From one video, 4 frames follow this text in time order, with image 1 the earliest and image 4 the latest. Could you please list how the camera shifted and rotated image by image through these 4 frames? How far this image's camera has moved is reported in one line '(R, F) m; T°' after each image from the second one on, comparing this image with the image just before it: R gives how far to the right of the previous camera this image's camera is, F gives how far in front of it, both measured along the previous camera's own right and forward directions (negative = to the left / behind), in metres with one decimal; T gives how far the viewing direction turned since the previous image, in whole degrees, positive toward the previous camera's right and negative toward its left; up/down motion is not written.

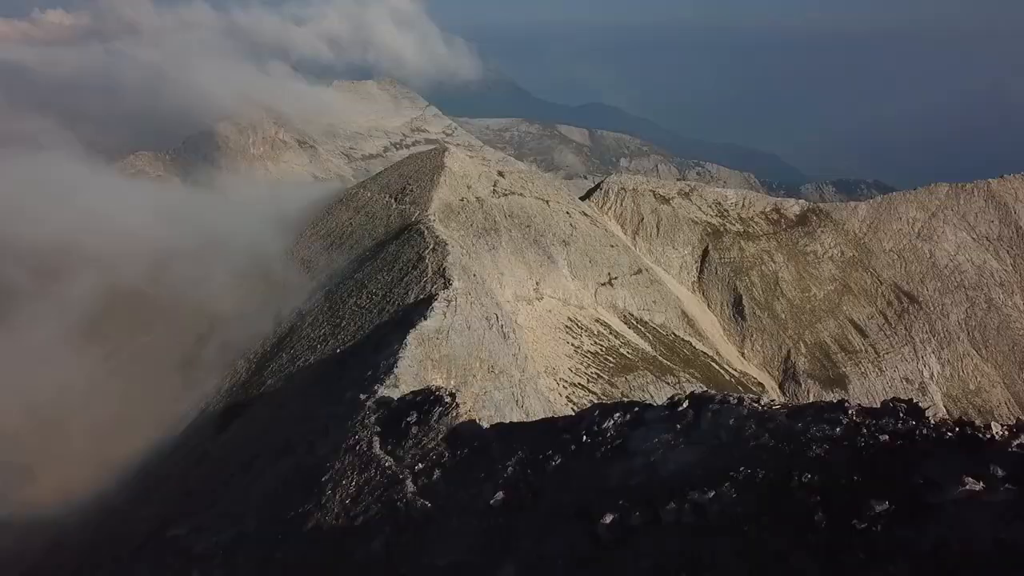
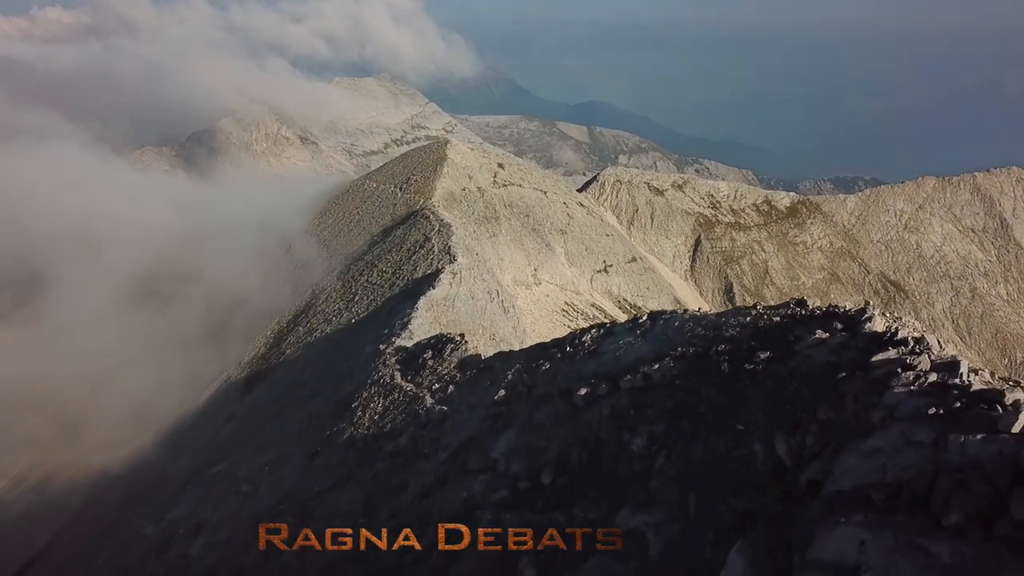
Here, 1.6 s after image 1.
(0.0, -3.5) m; 0°
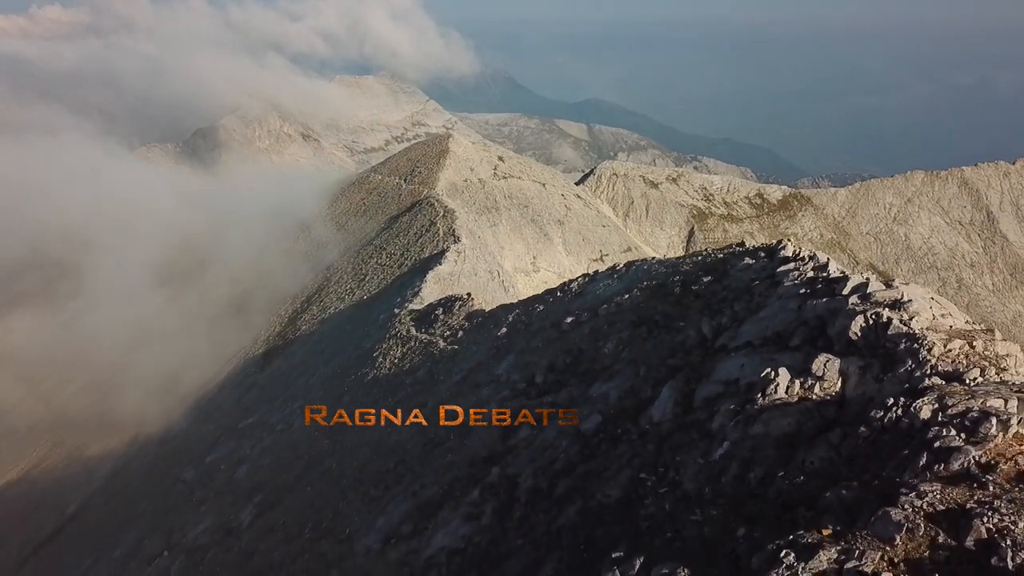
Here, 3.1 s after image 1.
(0.0, -3.3) m; 0°
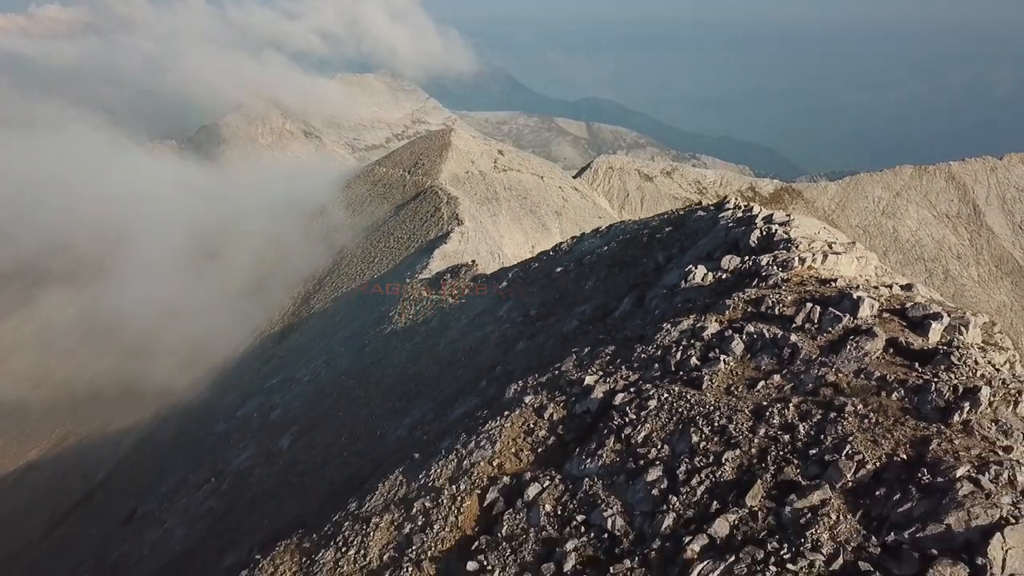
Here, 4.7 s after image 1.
(0.0, -3.4) m; 0°
